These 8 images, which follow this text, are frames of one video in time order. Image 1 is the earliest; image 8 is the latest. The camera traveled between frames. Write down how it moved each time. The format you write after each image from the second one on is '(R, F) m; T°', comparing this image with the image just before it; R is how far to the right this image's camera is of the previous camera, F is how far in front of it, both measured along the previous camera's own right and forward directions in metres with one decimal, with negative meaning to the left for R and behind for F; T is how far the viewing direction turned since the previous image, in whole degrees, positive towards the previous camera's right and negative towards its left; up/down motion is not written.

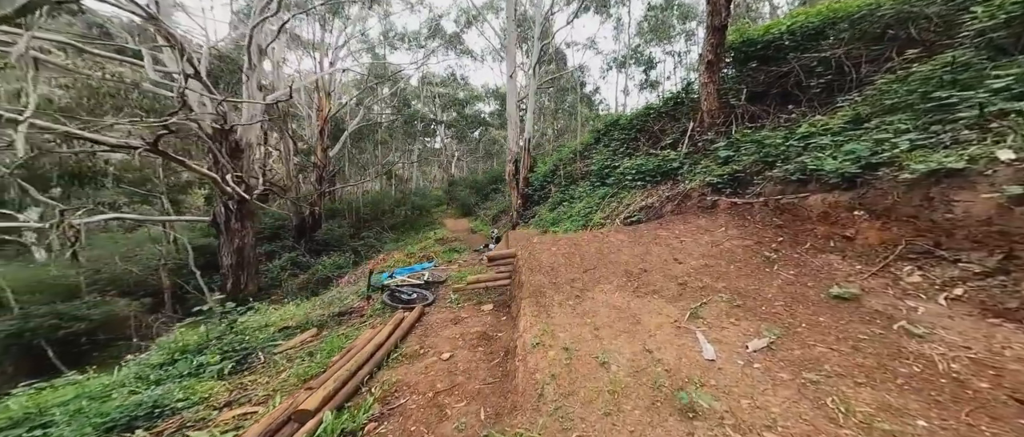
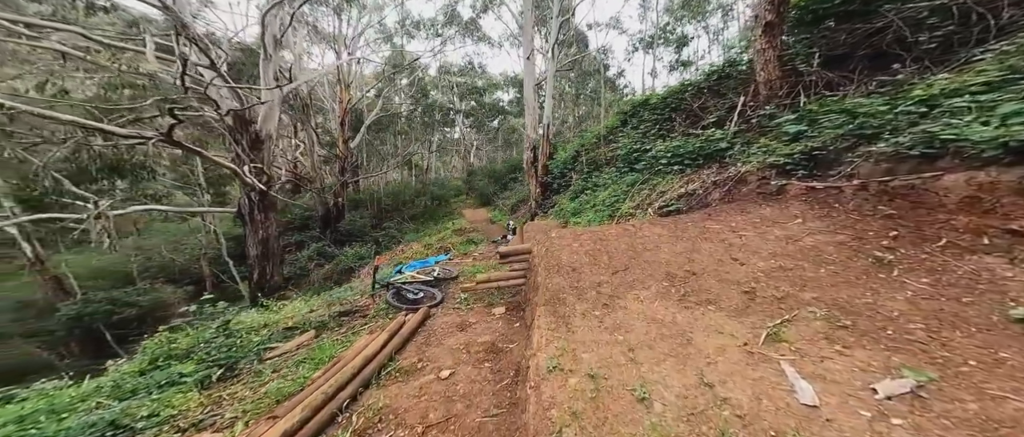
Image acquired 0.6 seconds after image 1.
(+0.1, +0.6) m; -4°
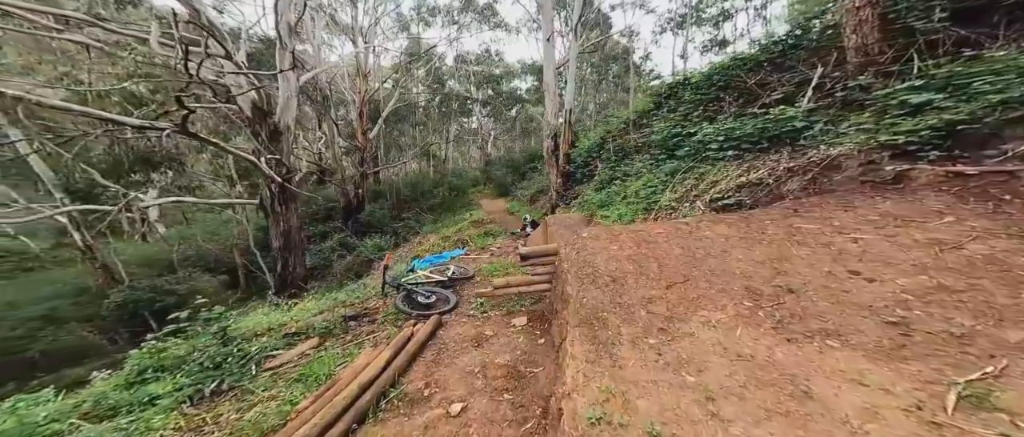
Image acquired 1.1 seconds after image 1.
(-0.1, +0.6) m; -3°
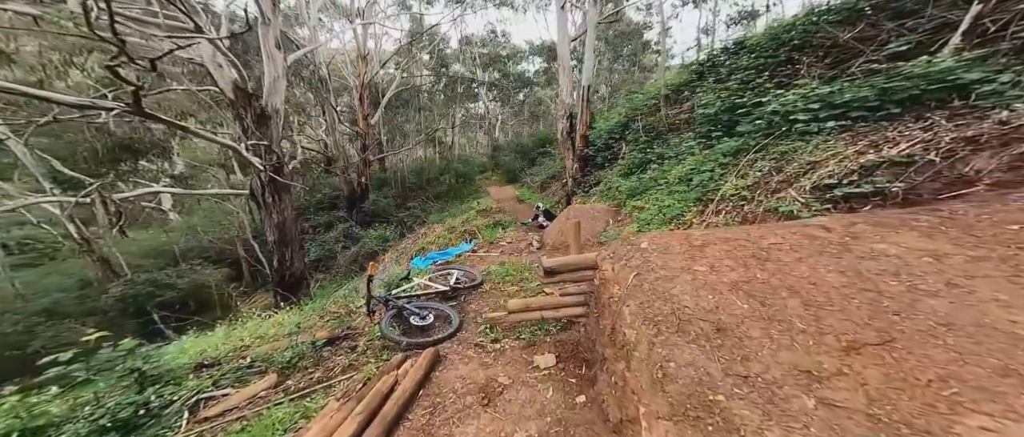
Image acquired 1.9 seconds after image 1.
(-0.1, +1.0) m; -1°
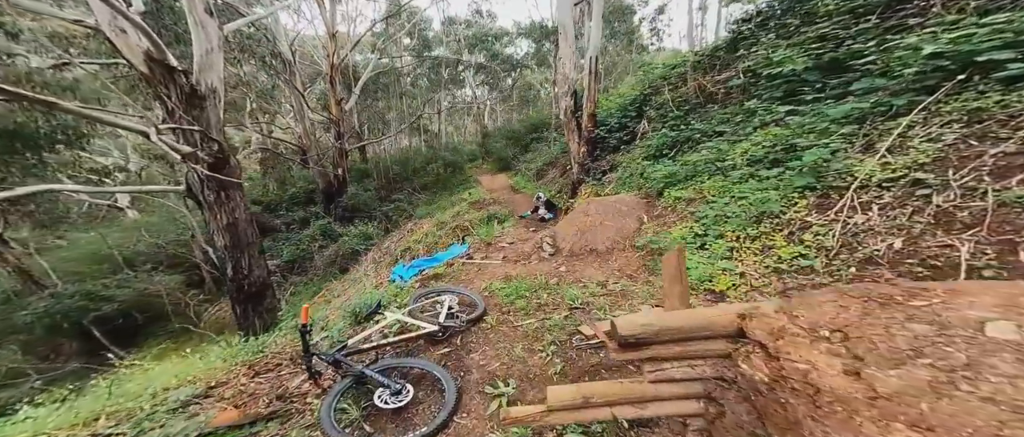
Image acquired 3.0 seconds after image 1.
(-0.2, +1.4) m; +2°
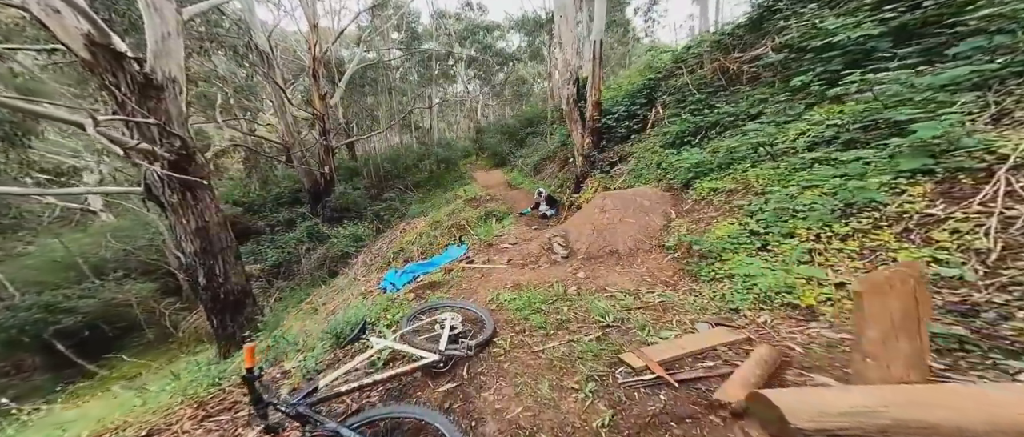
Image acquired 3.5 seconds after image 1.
(-0.2, +0.6) m; +1°
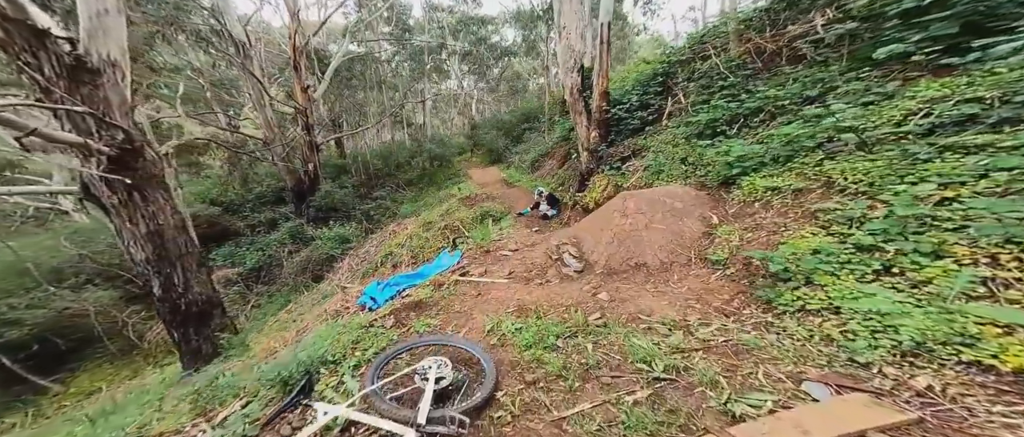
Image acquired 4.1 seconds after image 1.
(-0.1, +0.8) m; +1°
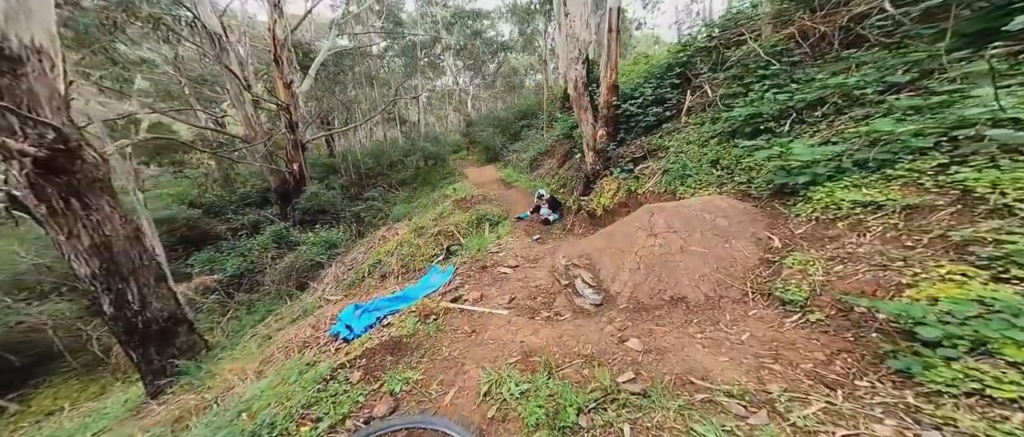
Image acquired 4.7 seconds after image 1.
(0.0, +0.7) m; +1°
